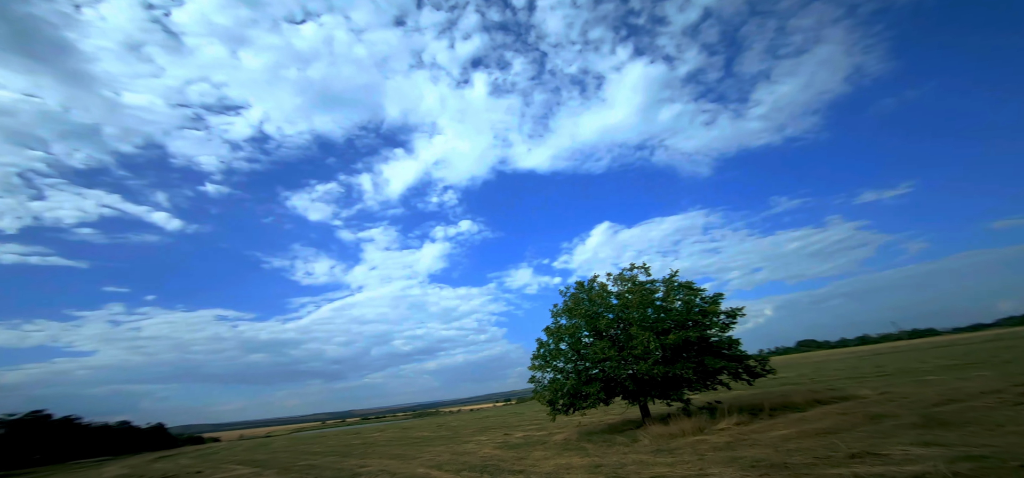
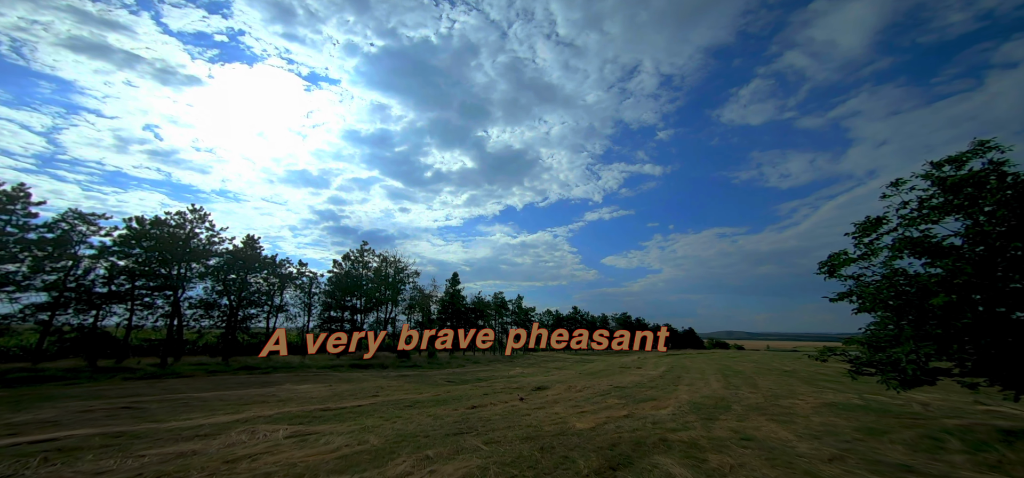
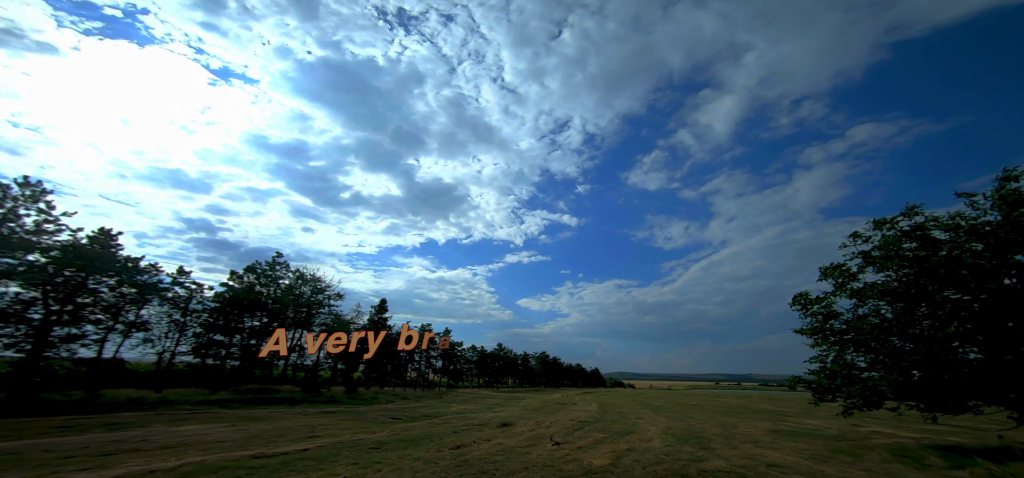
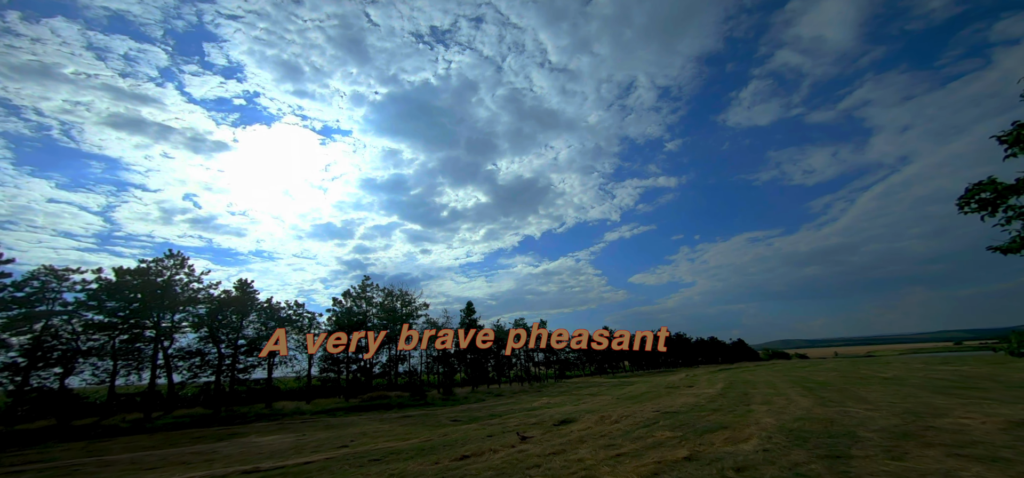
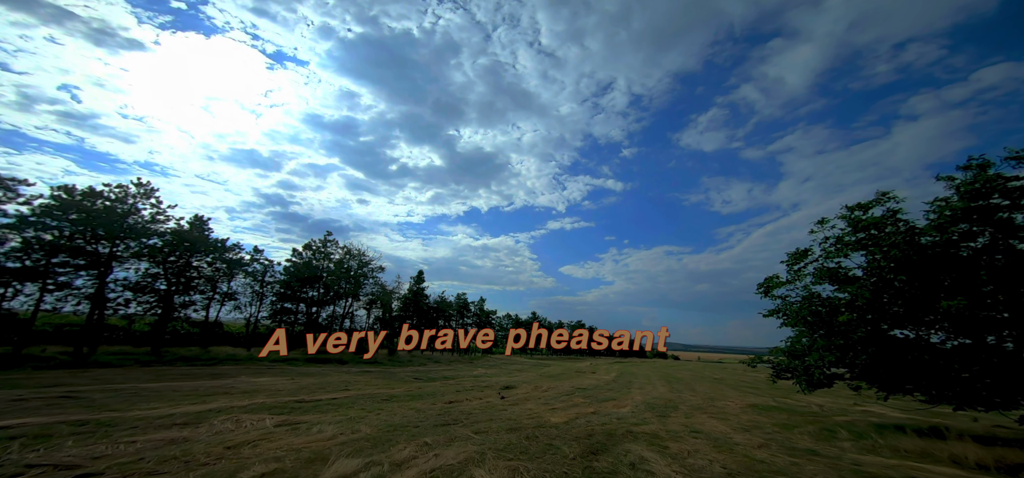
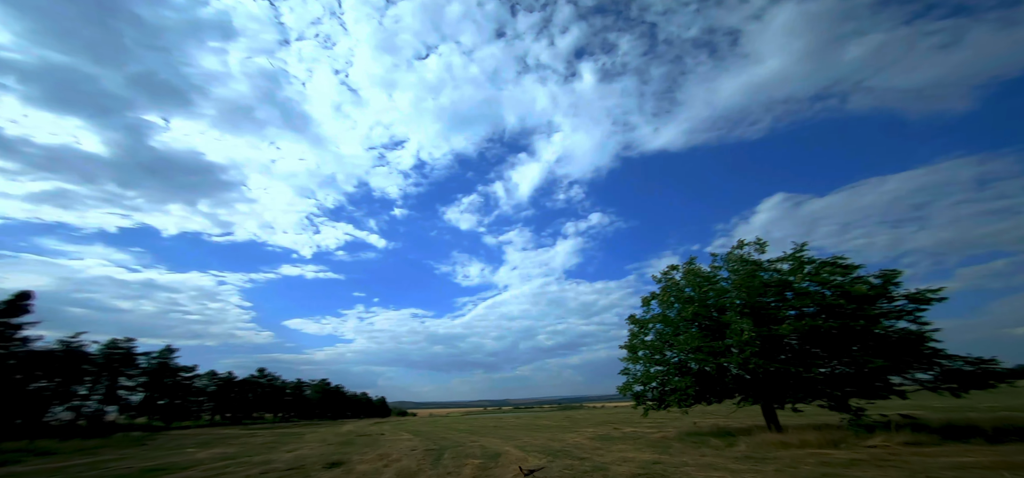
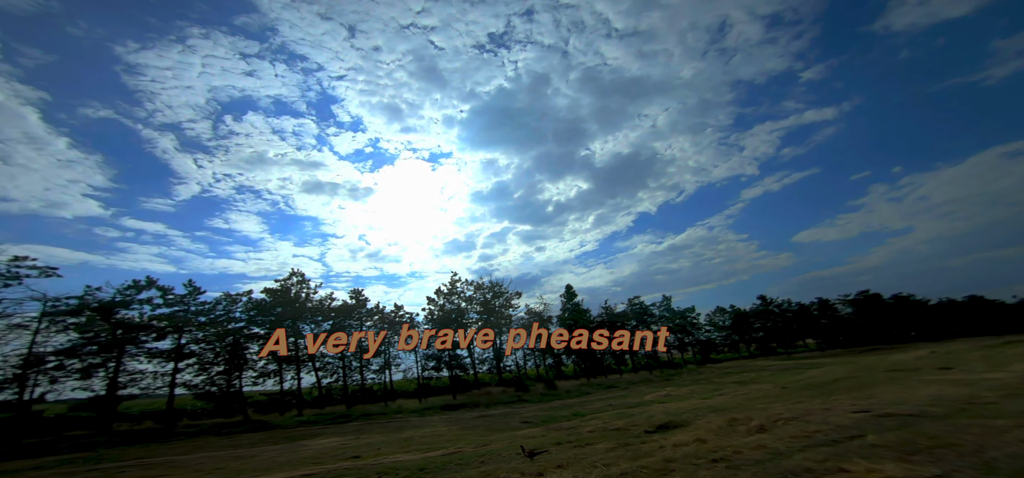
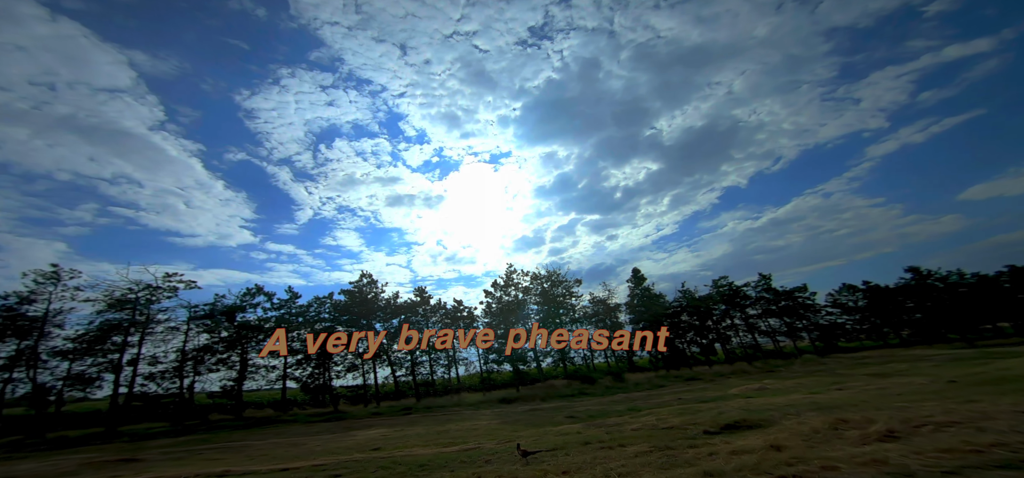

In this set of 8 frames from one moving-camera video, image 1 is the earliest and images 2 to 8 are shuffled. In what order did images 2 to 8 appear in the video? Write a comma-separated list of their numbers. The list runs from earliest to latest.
6, 3, 5, 2, 4, 7, 8
